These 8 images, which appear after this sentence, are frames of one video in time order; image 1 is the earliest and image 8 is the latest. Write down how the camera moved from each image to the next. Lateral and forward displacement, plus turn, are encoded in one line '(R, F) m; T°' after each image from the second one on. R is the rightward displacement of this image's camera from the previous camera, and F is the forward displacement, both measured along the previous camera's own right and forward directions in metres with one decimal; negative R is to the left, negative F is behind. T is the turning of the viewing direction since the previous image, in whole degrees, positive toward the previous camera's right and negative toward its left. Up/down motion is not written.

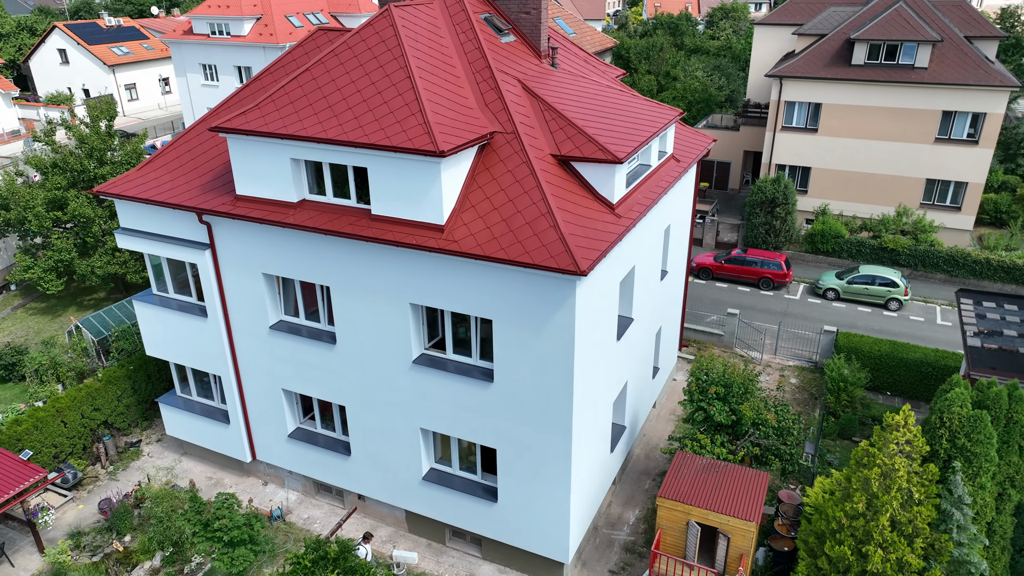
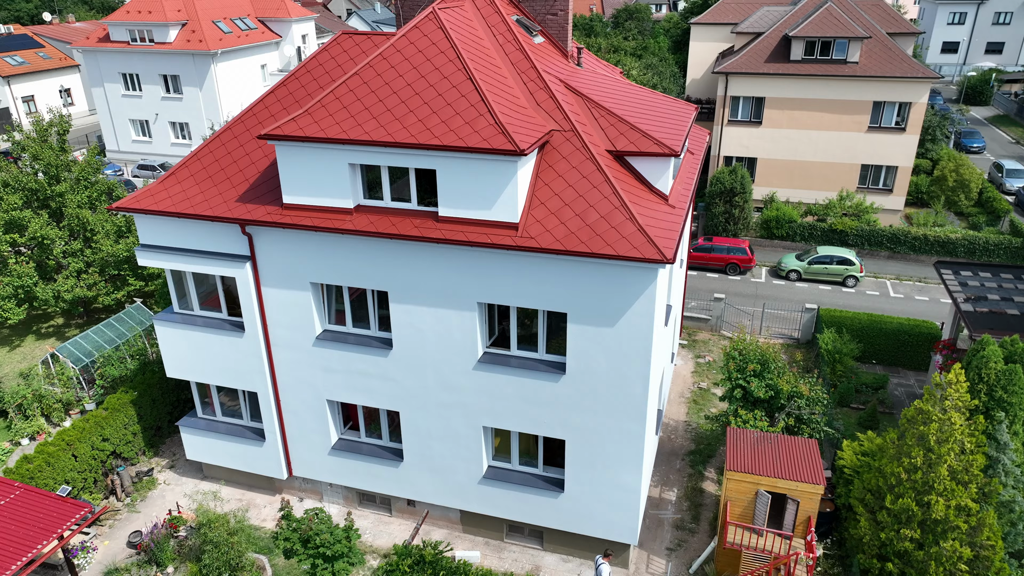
(-3.5, -0.1) m; +7°
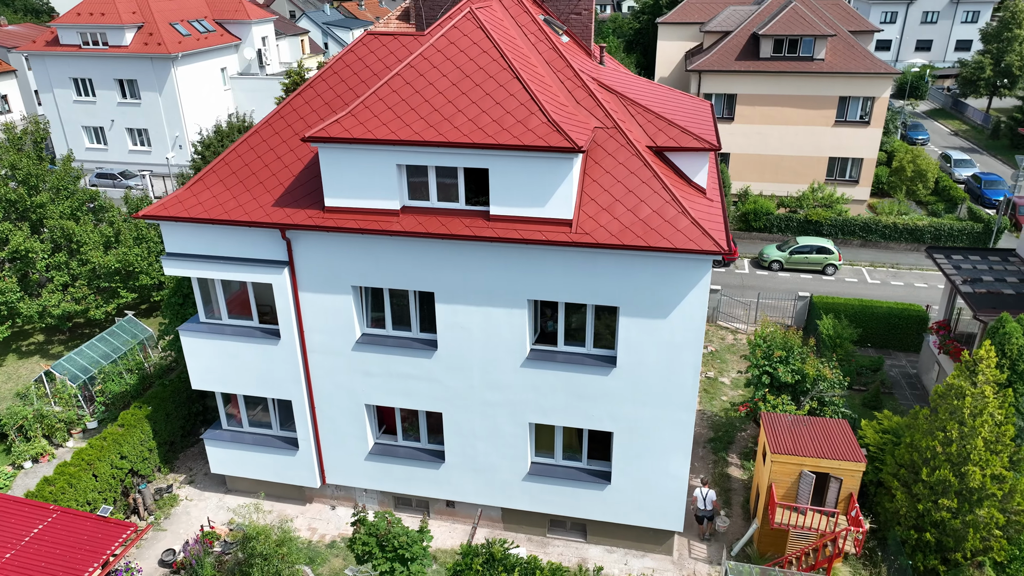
(-2.3, 0.0) m; +4°
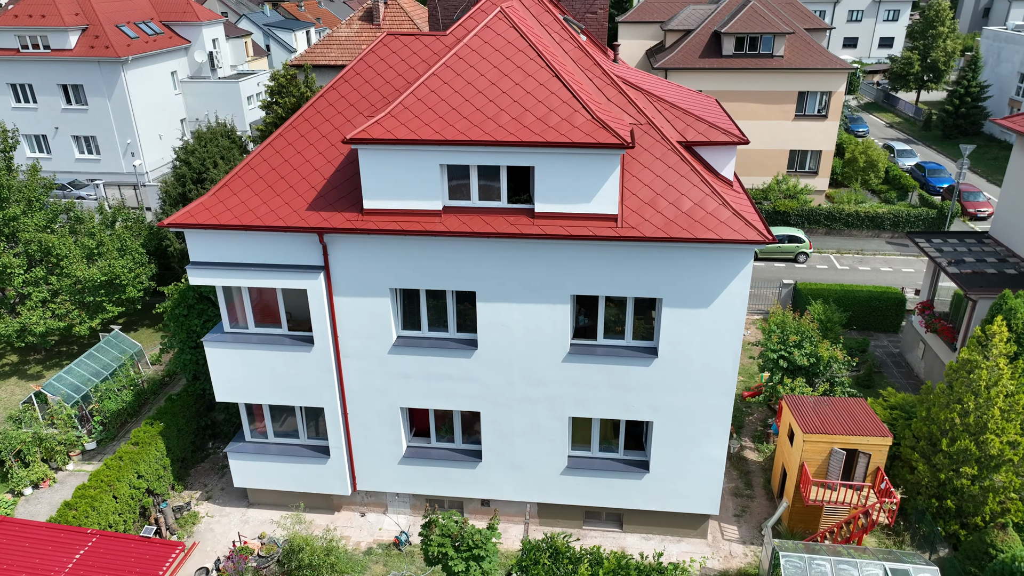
(-2.3, 0.0) m; +5°
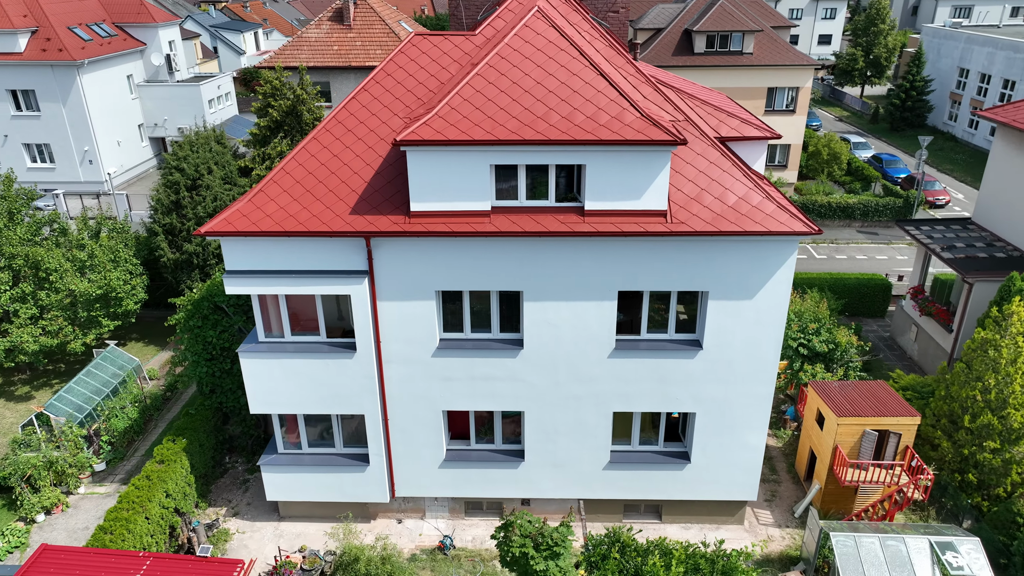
(-2.3, +0.1) m; +4°
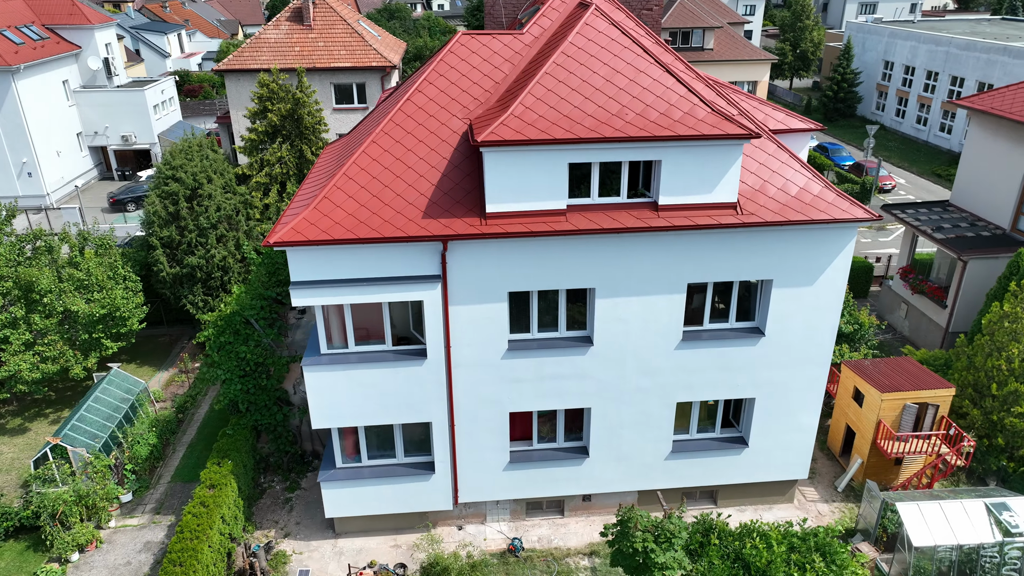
(-3.4, +0.2) m; +6°
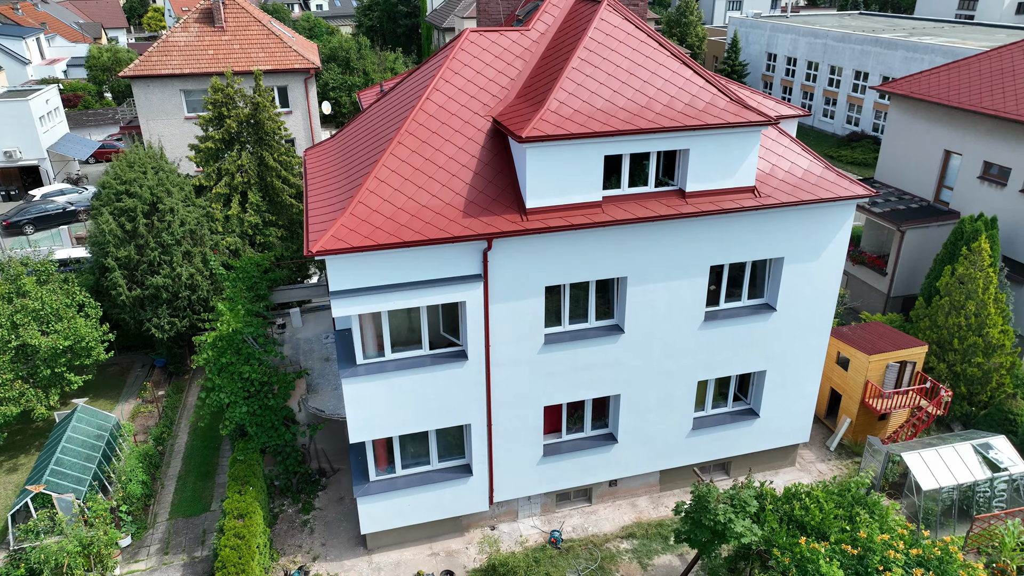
(-3.4, +0.2) m; +9°
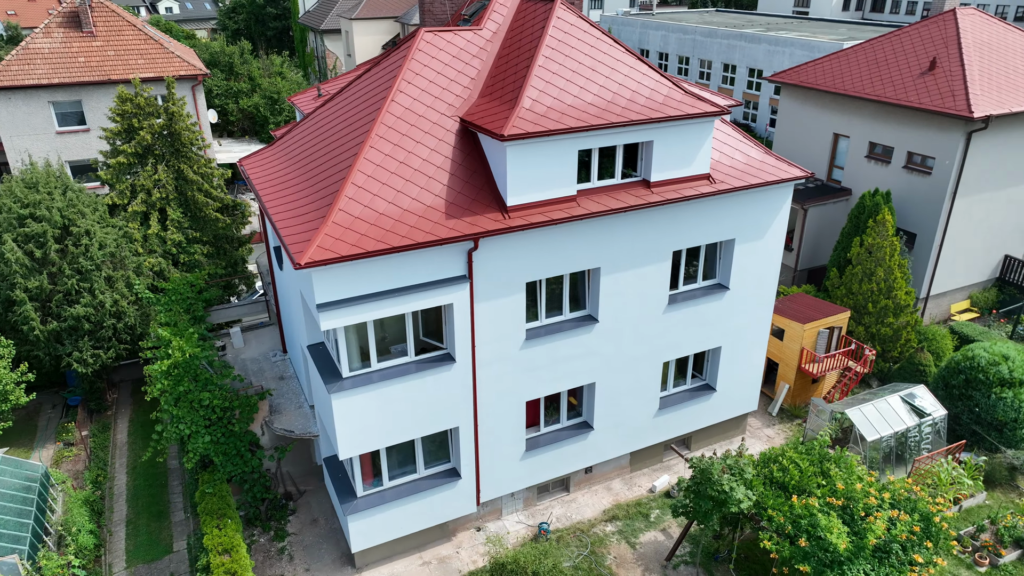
(-2.4, +0.1) m; +10°
